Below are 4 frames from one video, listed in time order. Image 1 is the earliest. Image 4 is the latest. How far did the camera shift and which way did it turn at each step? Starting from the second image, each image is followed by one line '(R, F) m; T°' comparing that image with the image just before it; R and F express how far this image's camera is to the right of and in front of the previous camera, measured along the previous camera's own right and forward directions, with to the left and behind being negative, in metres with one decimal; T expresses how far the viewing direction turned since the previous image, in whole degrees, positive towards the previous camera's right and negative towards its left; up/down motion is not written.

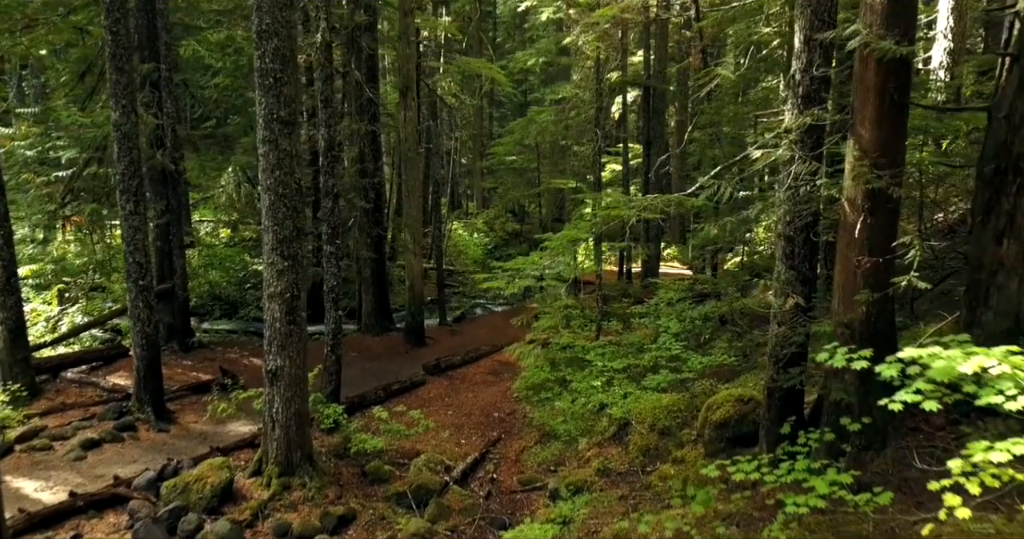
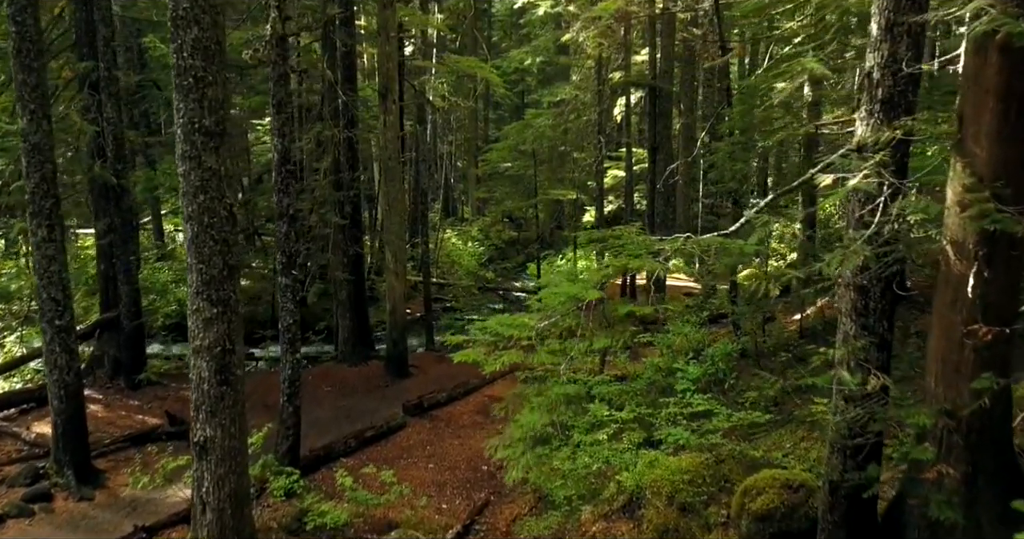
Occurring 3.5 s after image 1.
(+0.1, +1.7) m; 0°
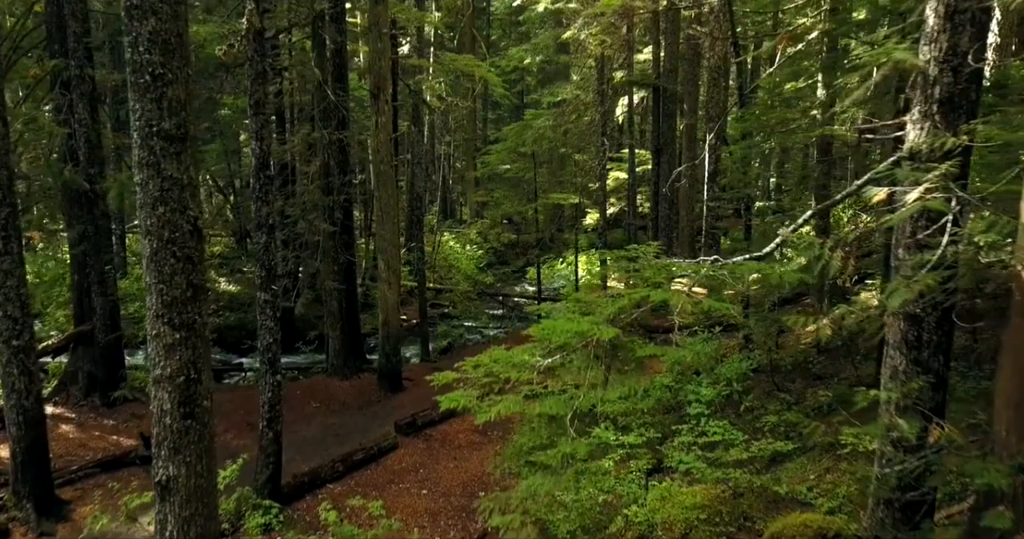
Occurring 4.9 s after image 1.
(0.0, +0.7) m; 0°
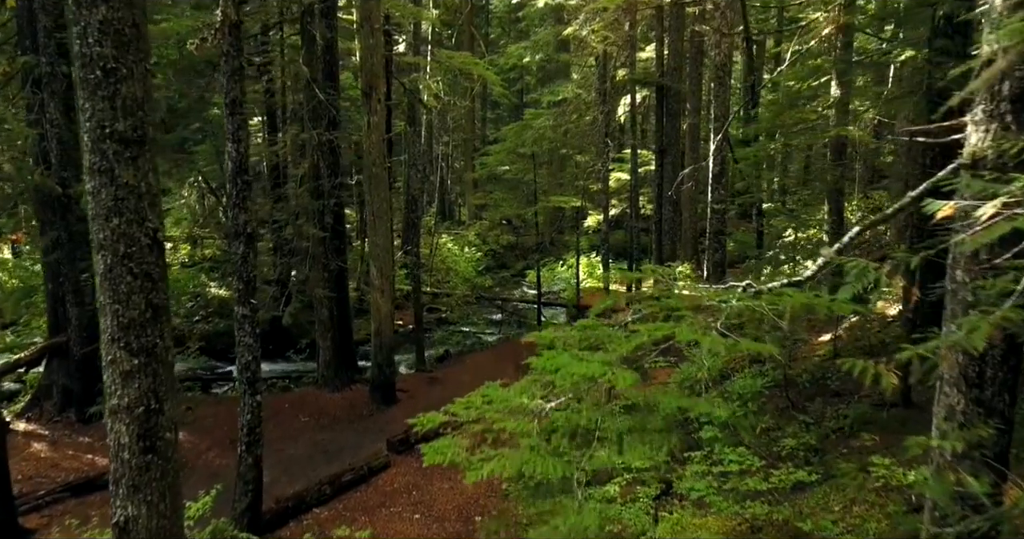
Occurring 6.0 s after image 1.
(0.0, +0.6) m; 0°
